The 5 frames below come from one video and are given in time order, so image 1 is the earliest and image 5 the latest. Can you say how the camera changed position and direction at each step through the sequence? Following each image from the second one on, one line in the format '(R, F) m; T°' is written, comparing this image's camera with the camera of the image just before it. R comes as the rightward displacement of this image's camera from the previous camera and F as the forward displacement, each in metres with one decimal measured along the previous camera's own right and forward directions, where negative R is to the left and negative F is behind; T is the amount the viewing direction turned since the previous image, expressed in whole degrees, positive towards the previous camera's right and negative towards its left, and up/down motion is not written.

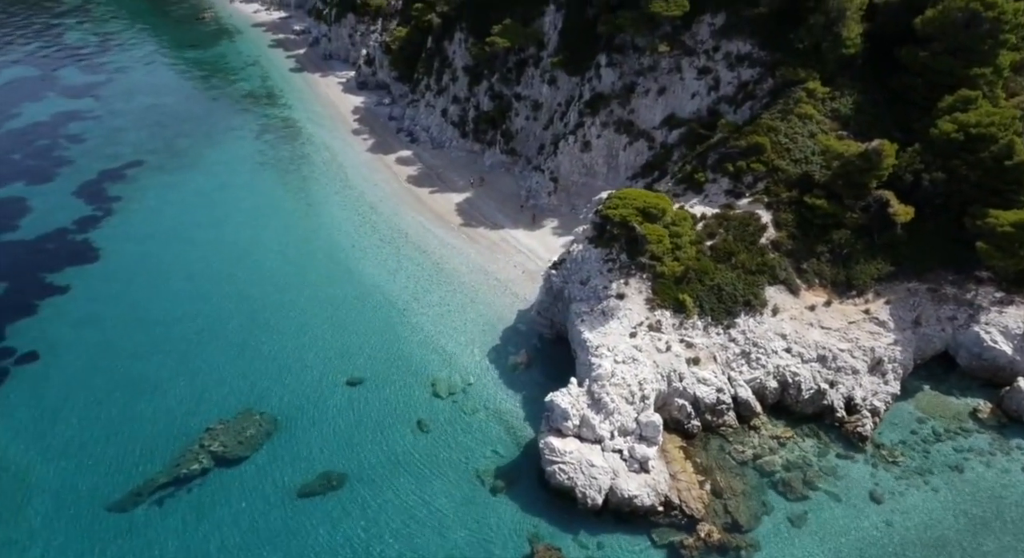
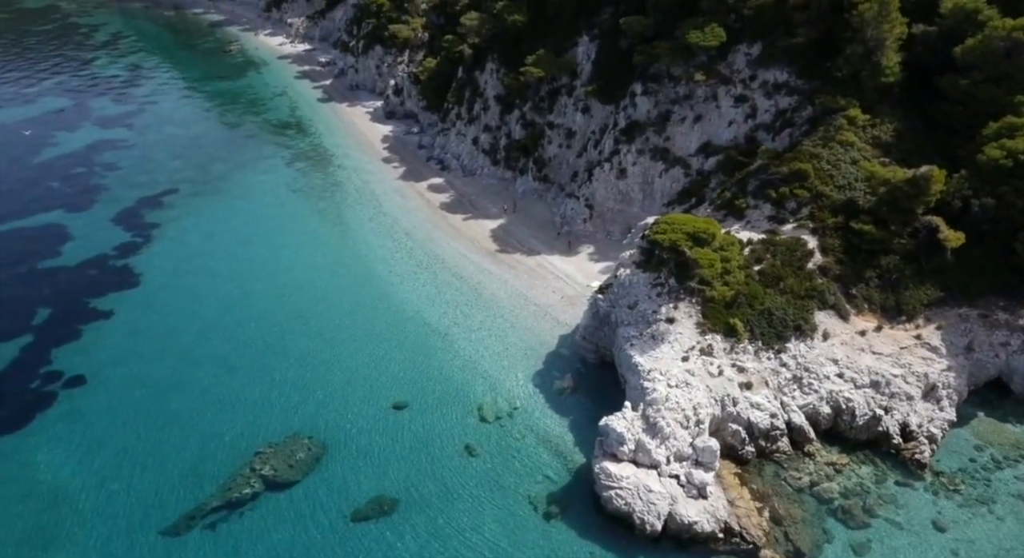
(-1.8, -0.1) m; -1°
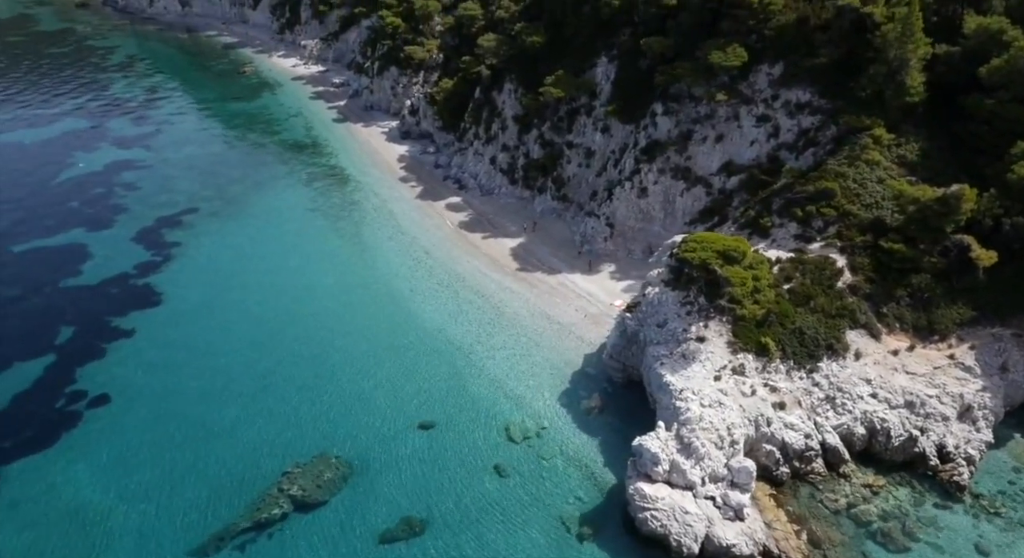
(-1.1, +0.1) m; 0°
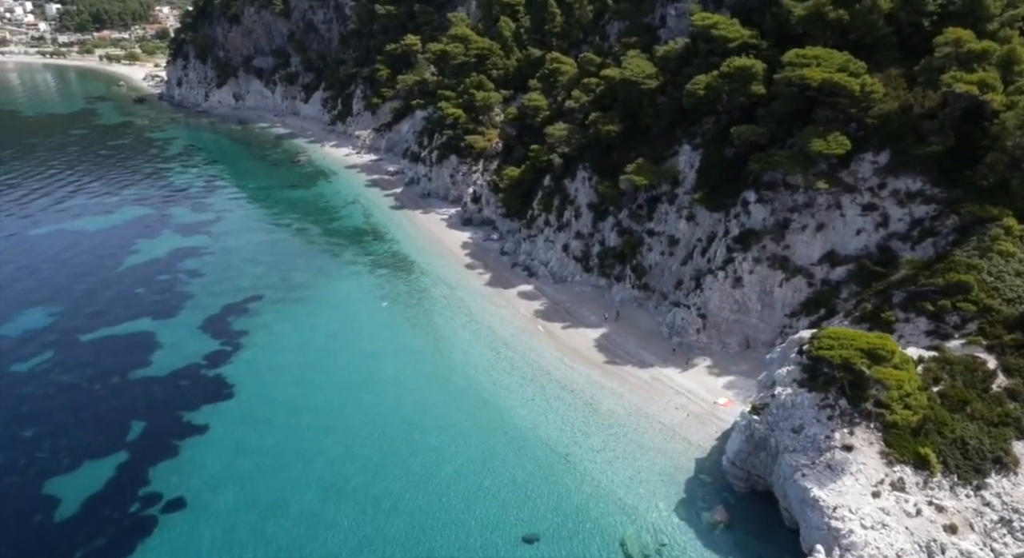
(-3.8, +1.7) m; -2°
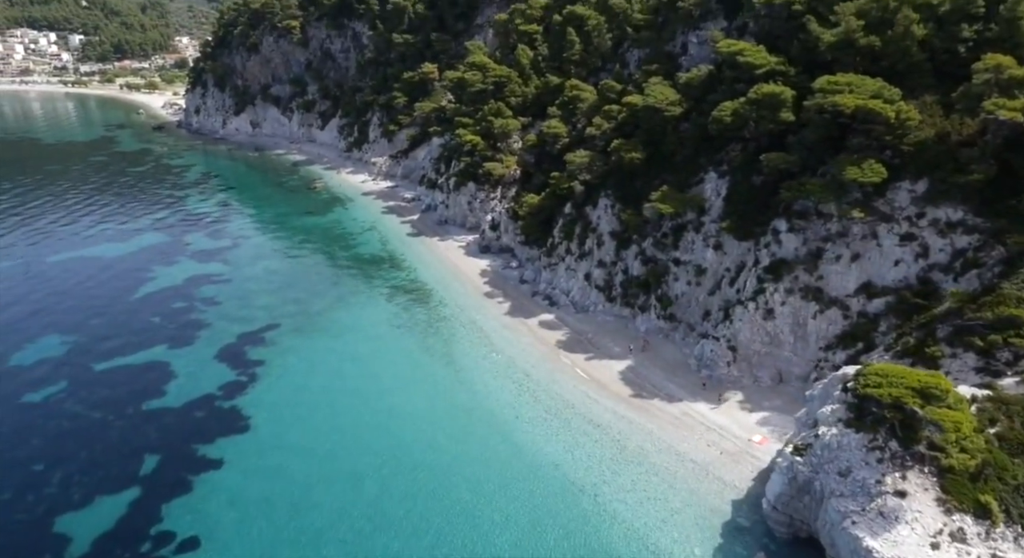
(-0.7, +0.9) m; -1°
